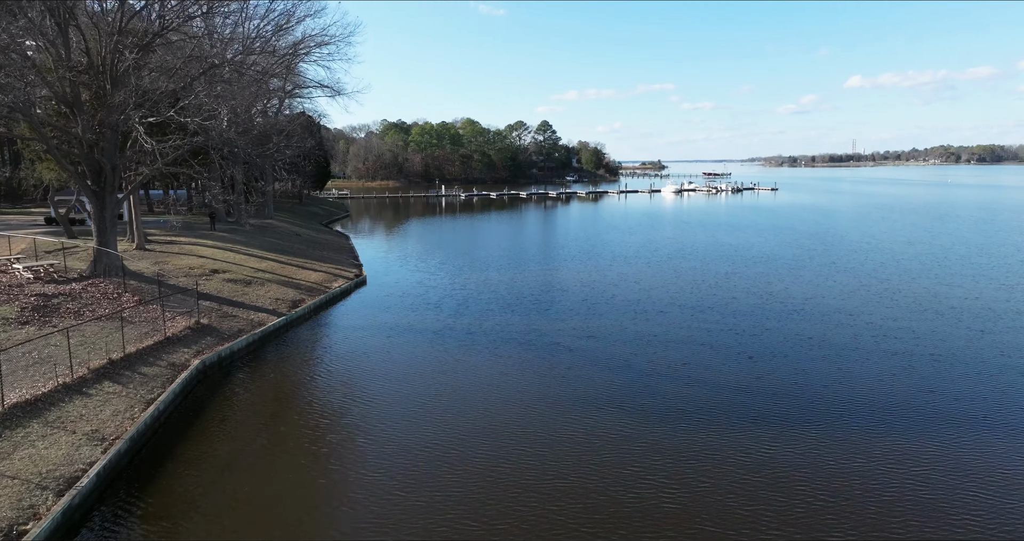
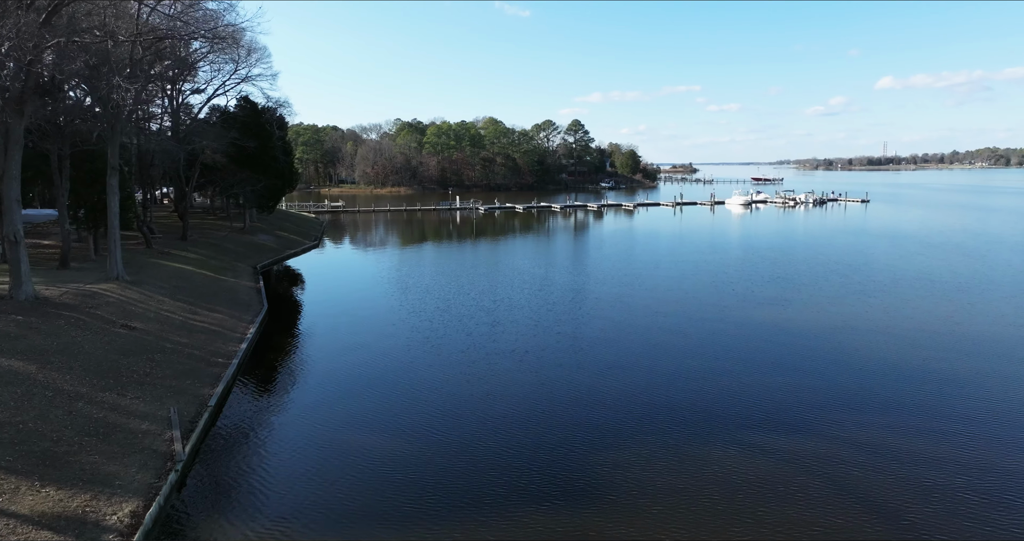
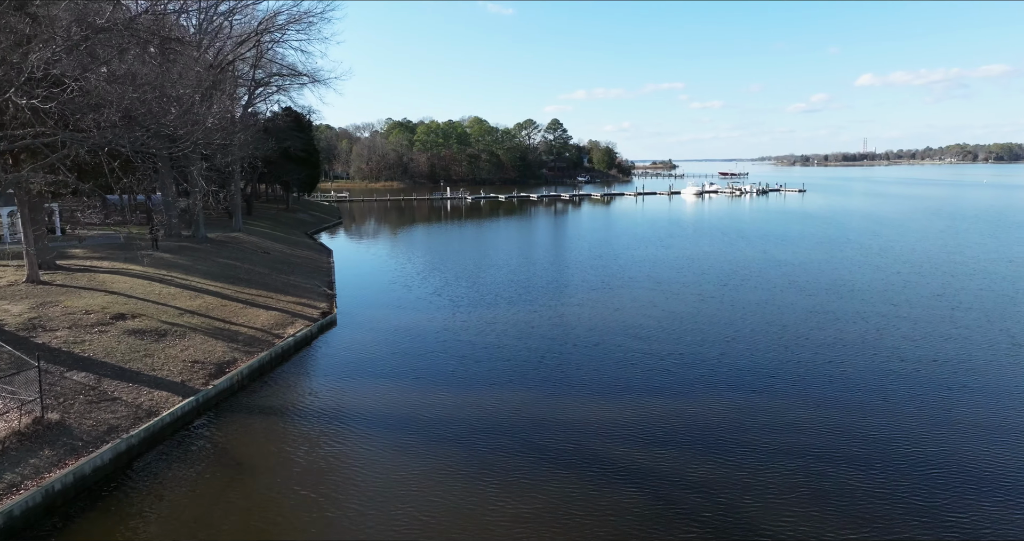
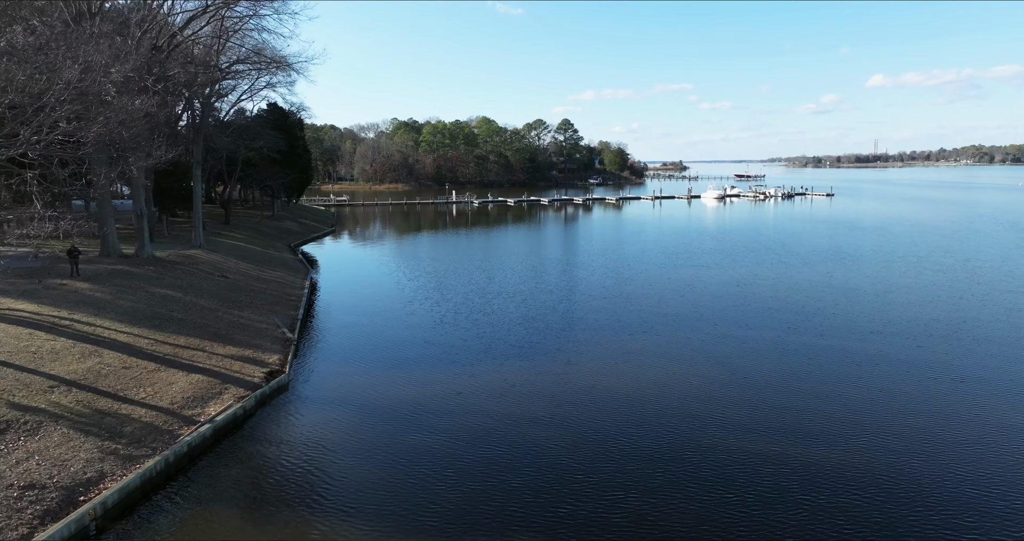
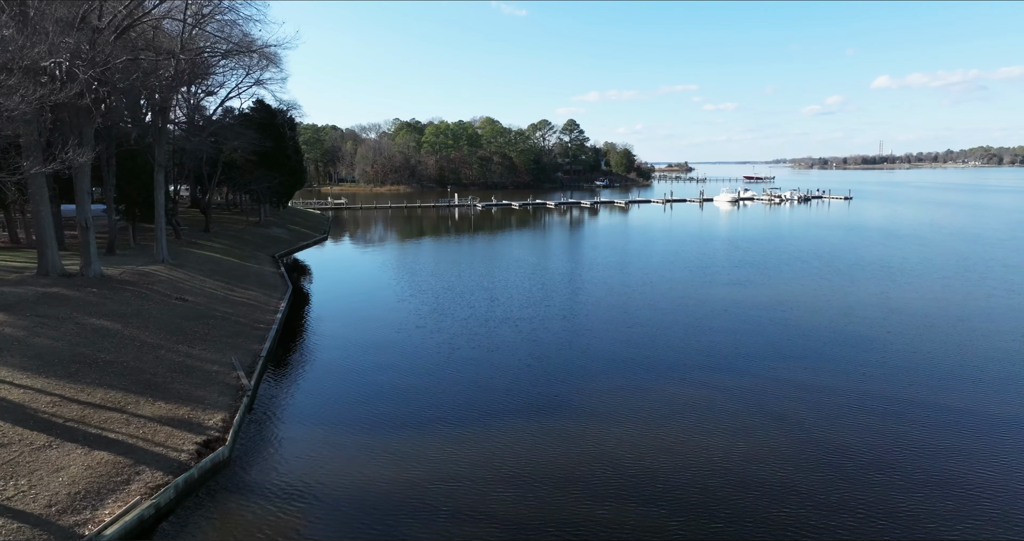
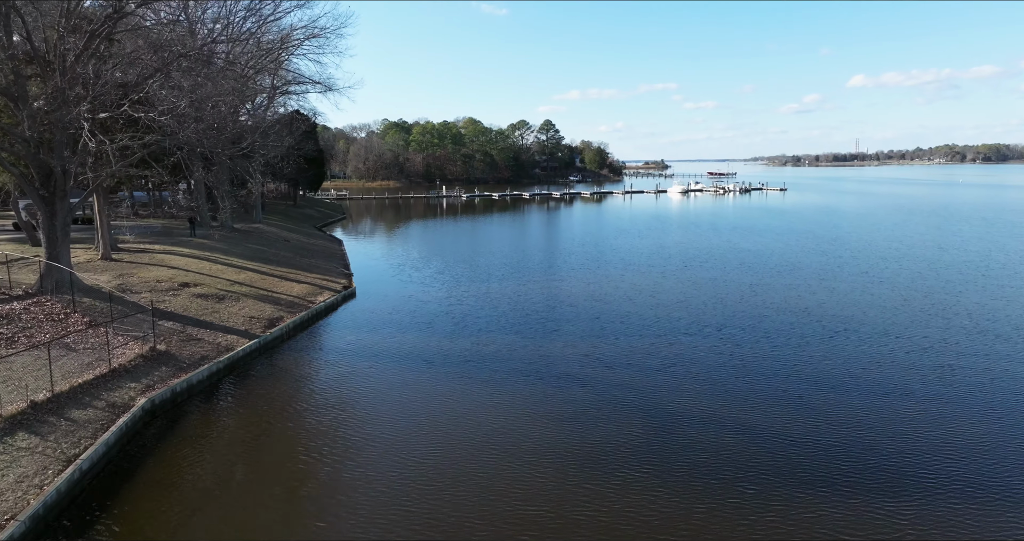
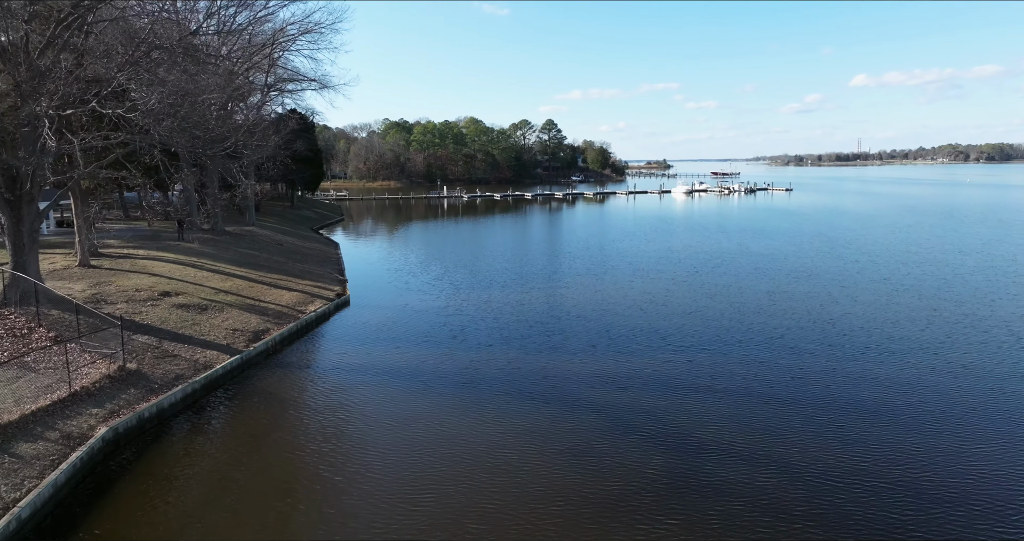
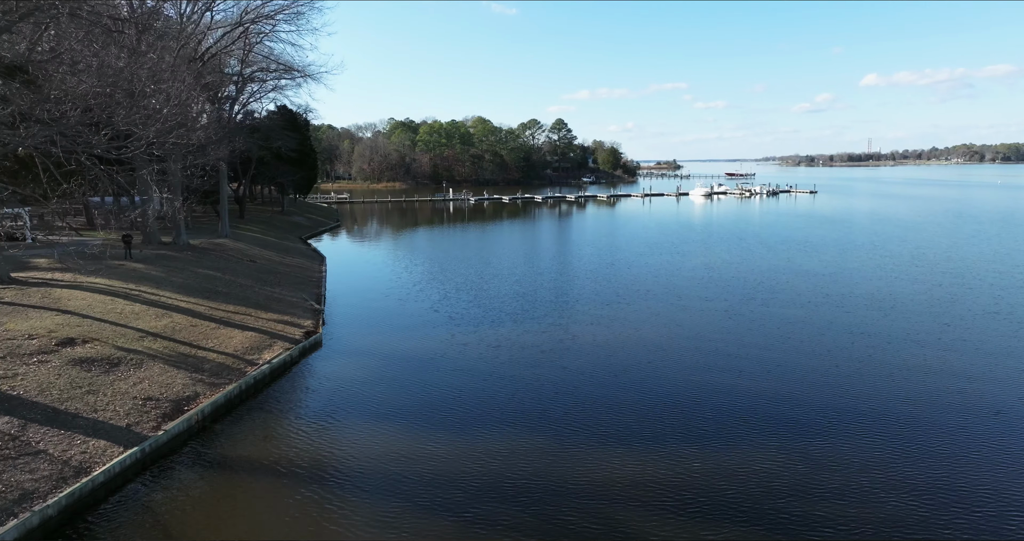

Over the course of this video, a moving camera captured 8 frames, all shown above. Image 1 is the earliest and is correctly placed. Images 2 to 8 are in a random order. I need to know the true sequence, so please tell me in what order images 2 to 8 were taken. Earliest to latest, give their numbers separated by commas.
6, 7, 3, 8, 4, 5, 2
